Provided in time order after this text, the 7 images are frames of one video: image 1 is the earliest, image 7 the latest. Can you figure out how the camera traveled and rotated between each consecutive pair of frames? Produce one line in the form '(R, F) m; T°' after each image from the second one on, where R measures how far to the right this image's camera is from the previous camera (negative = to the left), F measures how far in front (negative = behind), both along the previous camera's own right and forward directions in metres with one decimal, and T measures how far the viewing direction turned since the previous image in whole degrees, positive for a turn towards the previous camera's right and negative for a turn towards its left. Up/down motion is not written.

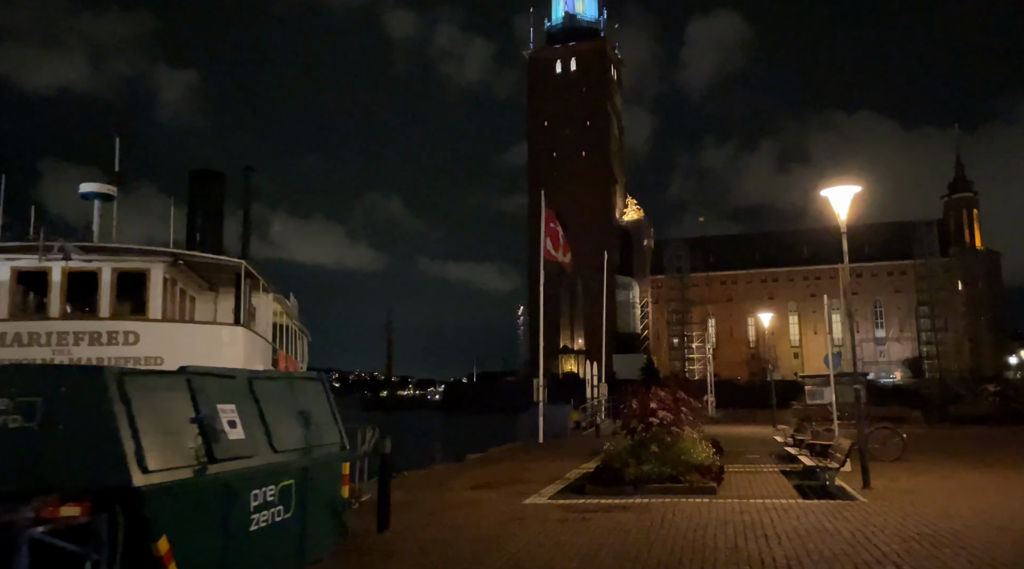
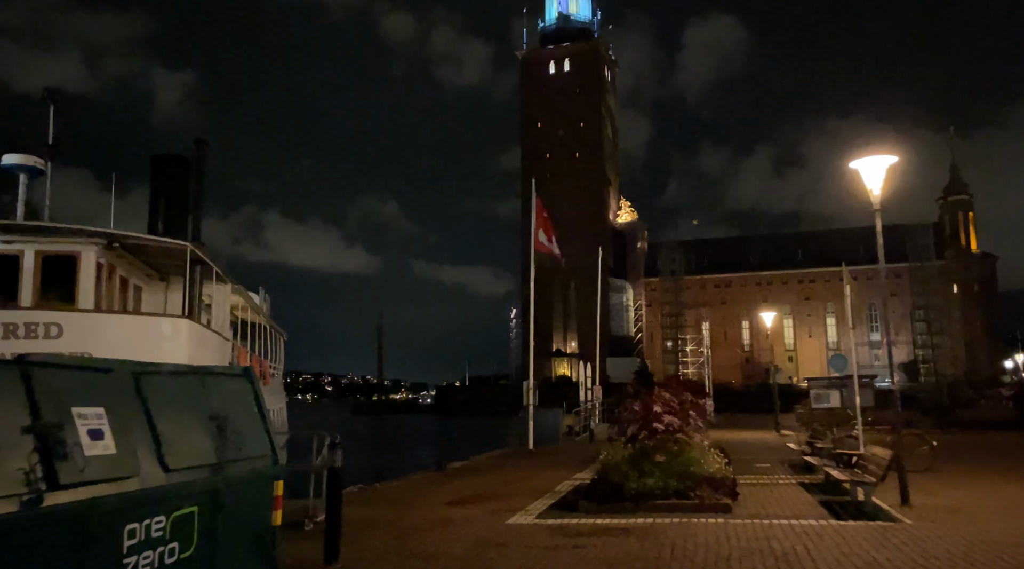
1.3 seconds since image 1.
(+0.2, +2.1) m; +1°
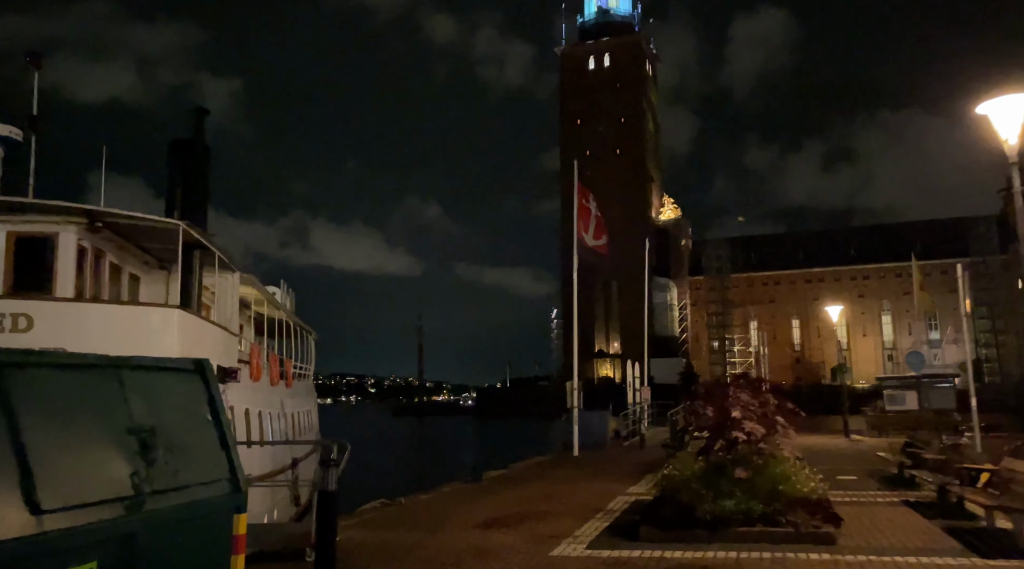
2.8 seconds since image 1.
(0.0, +2.3) m; -3°
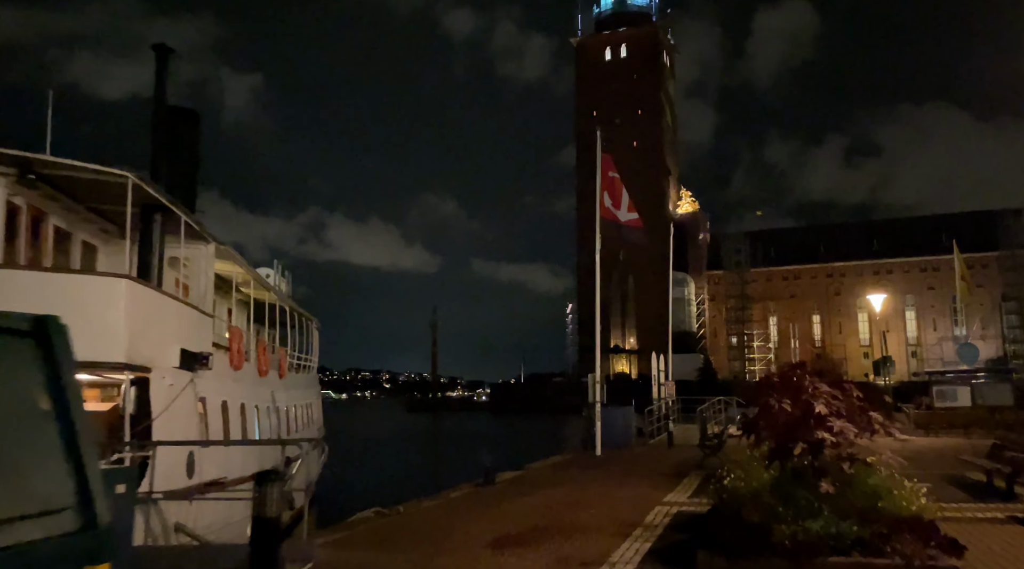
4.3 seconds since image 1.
(-0.1, +2.3) m; -1°
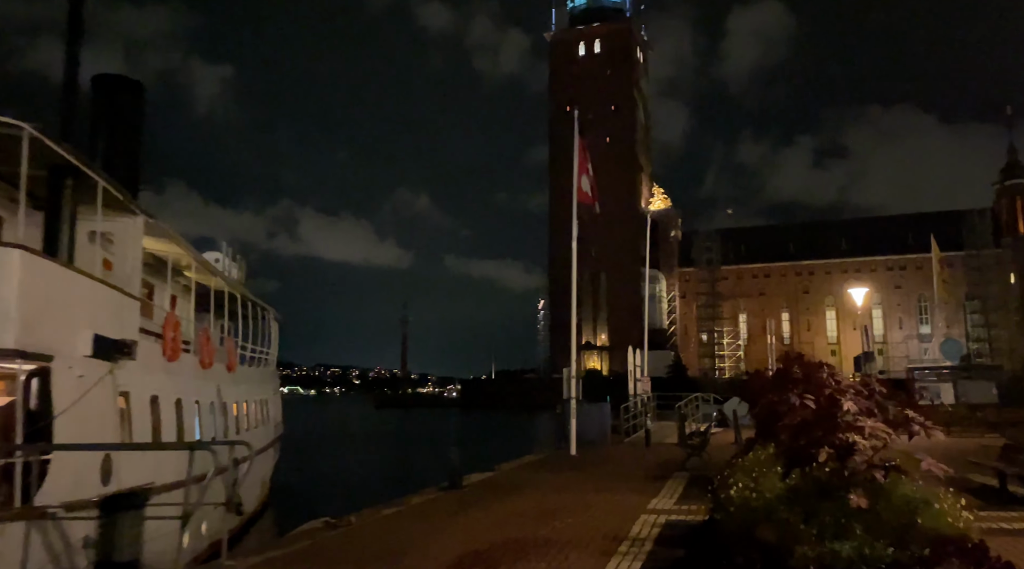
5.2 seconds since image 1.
(0.0, +1.5) m; +2°
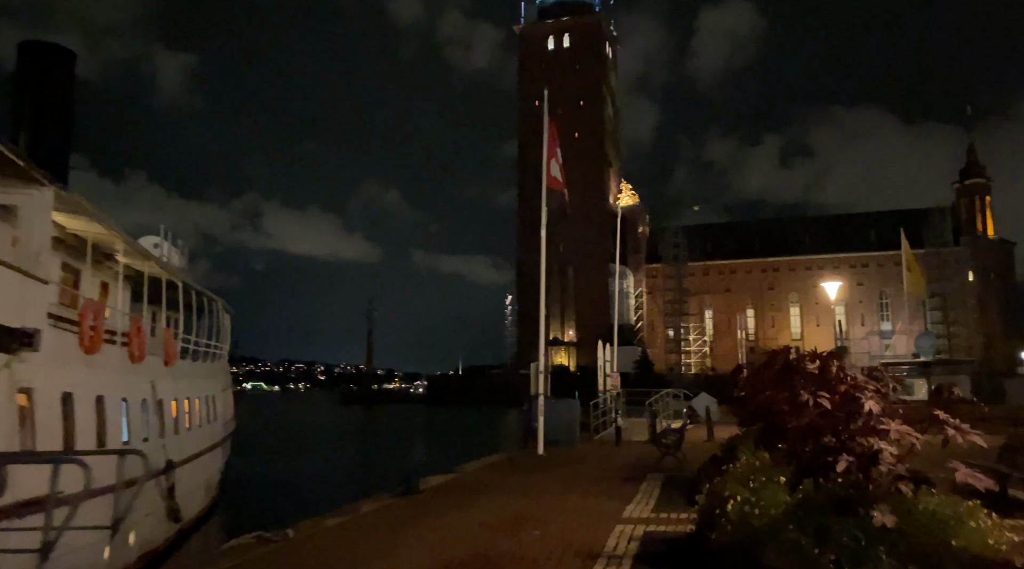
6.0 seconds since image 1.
(+0.1, +1.2) m; +2°
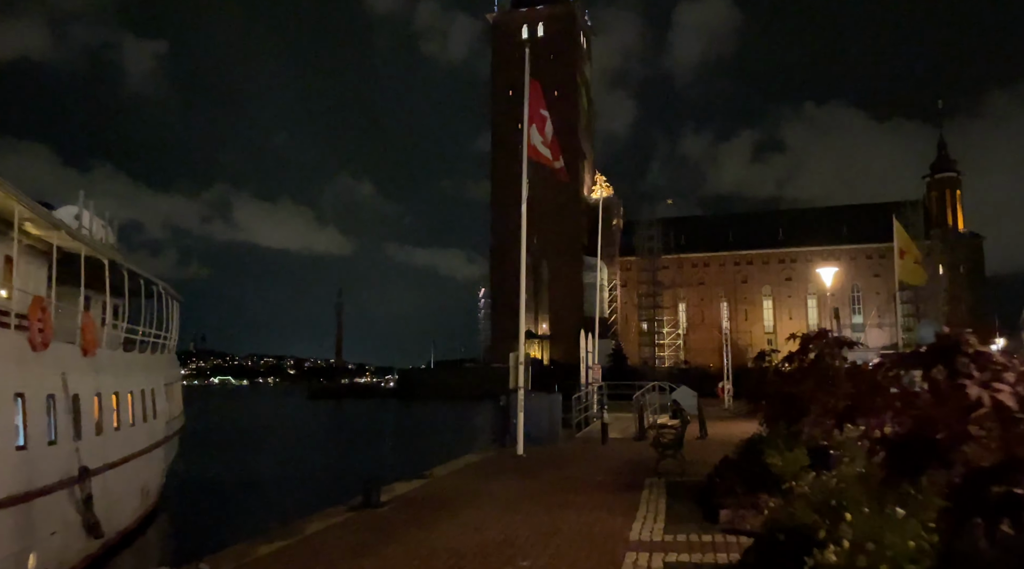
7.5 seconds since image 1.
(-0.1, +2.2) m; +2°
